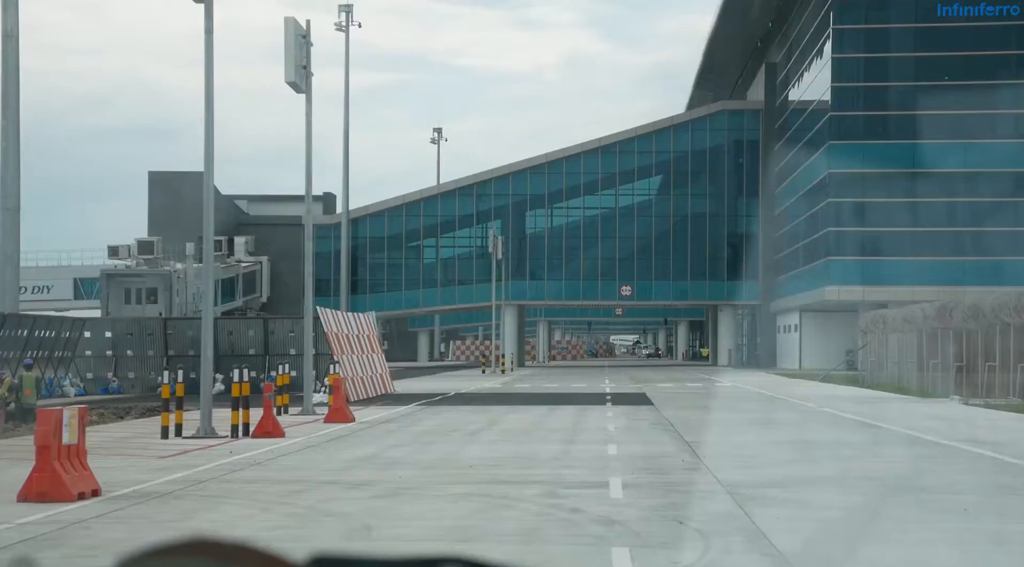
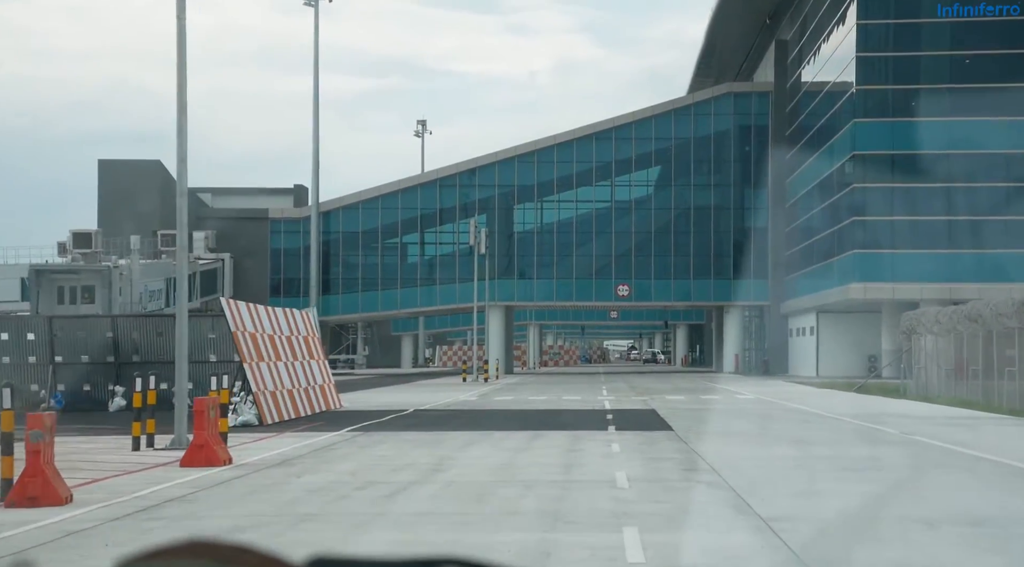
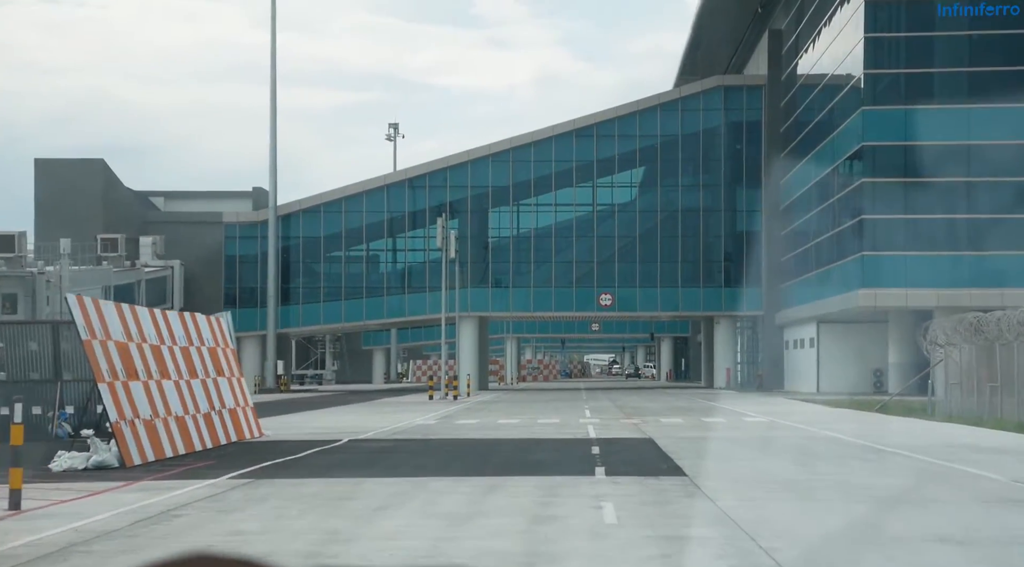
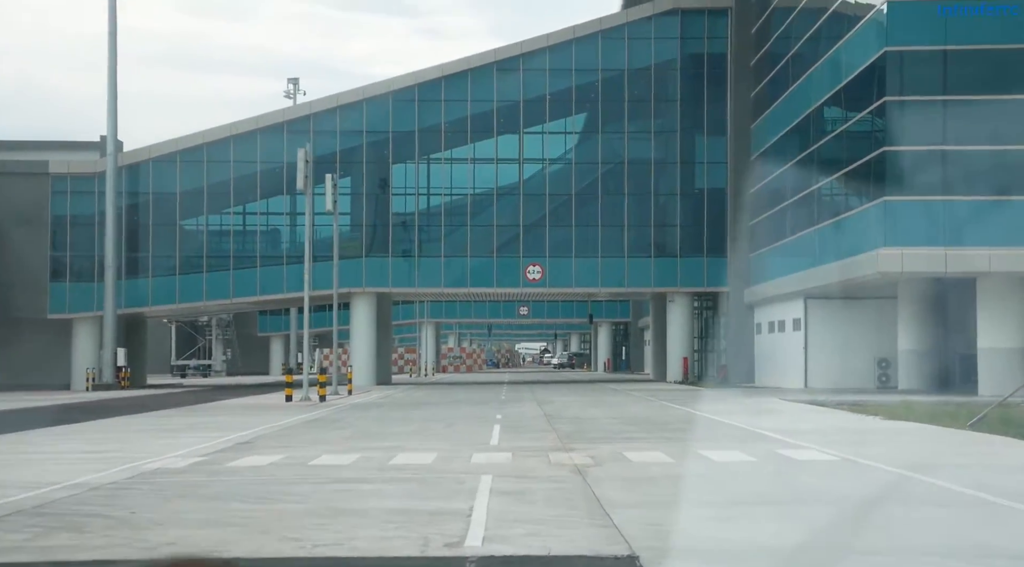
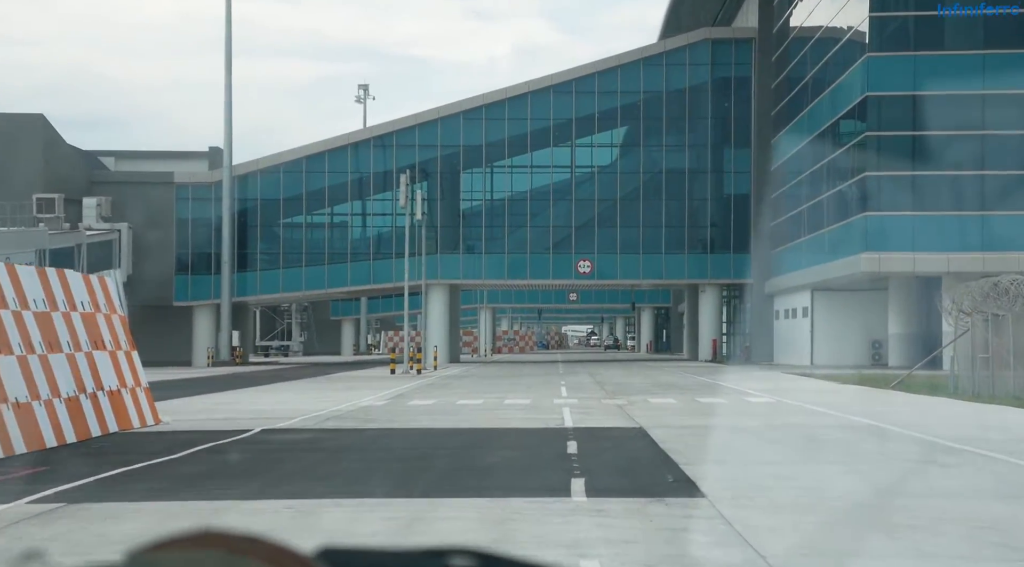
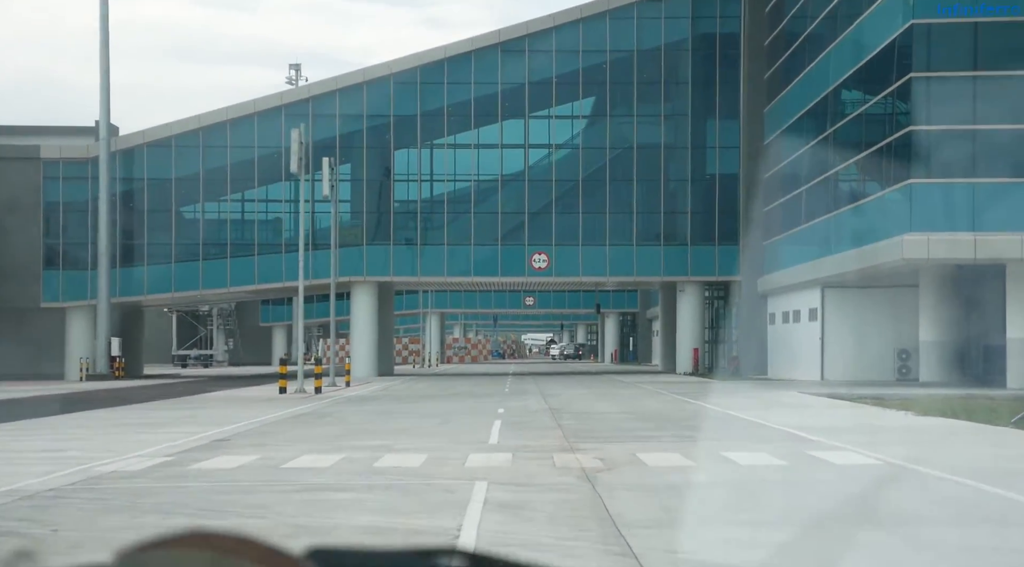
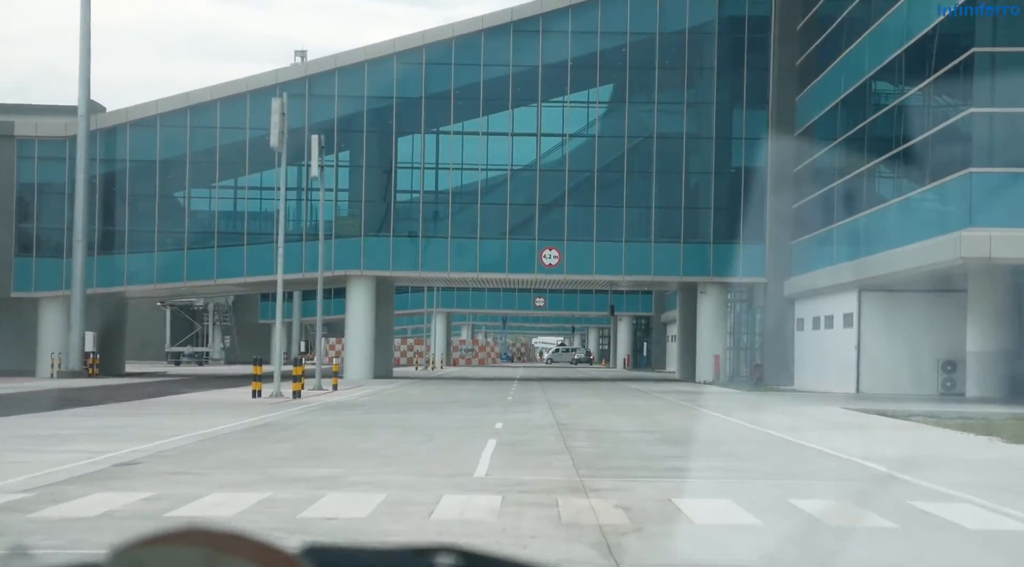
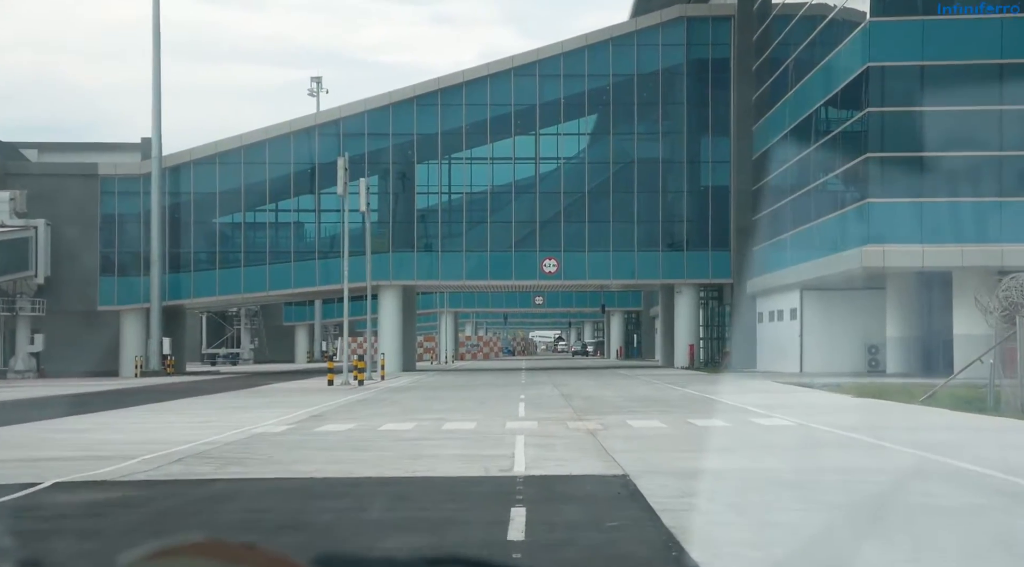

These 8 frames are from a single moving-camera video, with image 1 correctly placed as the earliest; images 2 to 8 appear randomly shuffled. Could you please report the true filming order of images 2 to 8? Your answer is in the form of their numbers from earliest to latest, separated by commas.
2, 3, 5, 8, 4, 6, 7
